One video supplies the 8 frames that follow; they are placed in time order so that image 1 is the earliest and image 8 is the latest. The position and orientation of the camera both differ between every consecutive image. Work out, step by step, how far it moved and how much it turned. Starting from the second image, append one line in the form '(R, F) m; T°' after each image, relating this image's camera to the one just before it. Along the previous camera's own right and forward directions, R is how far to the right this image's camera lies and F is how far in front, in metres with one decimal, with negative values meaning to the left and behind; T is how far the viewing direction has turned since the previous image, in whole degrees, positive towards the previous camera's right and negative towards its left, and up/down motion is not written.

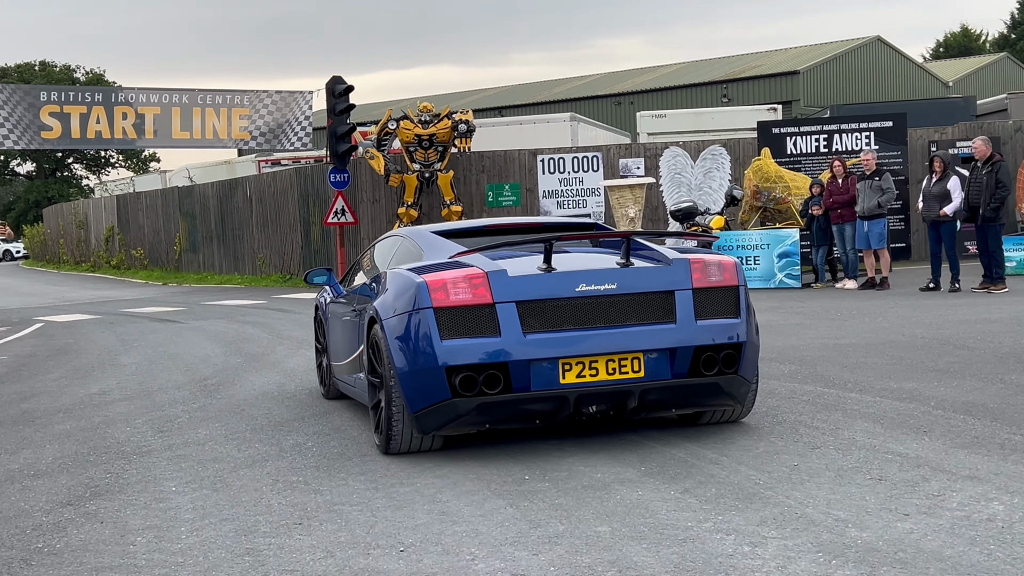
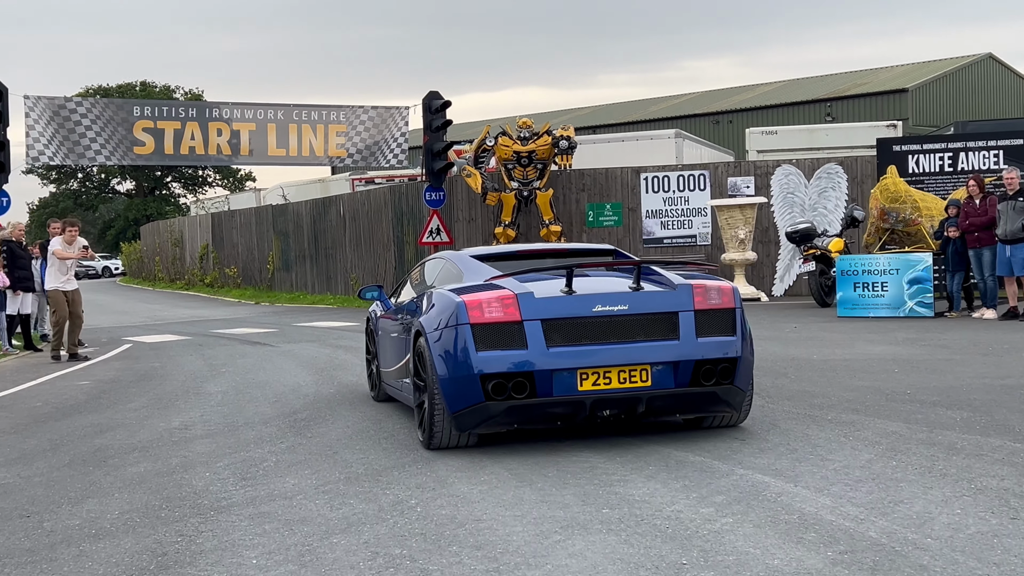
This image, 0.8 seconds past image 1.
(-0.3, +1.1) m; -4°
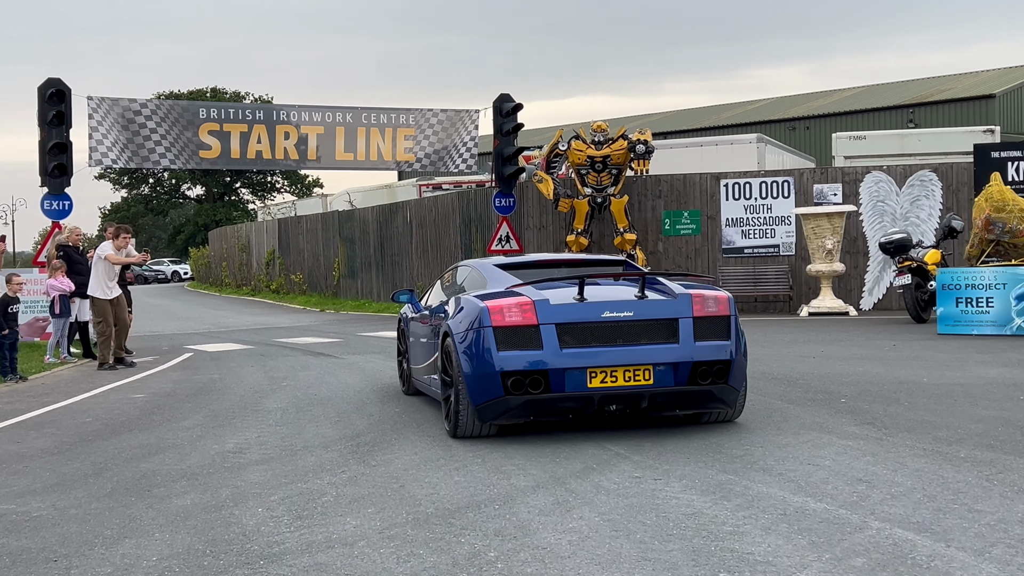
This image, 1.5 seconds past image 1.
(-0.2, +0.9) m; -3°
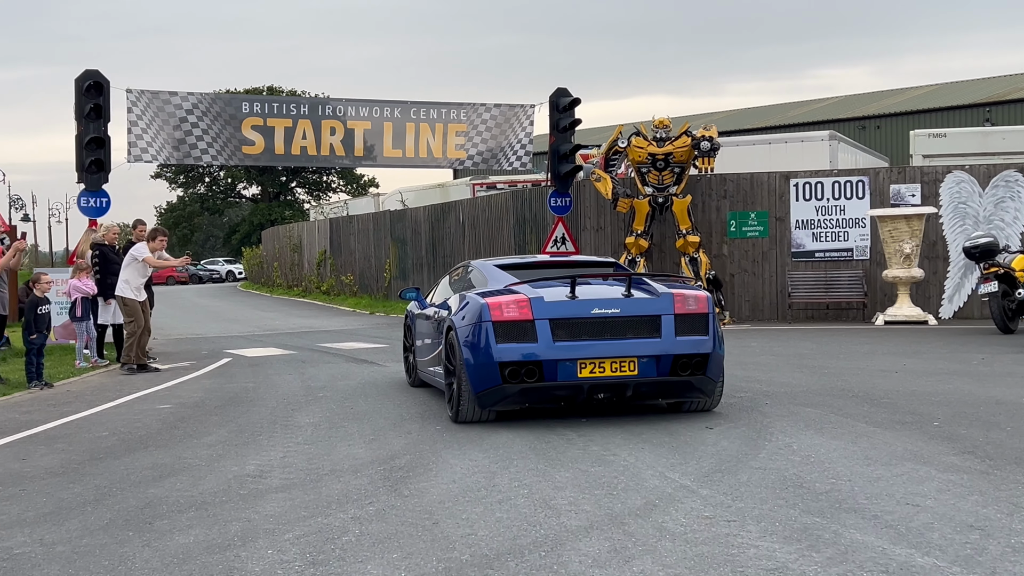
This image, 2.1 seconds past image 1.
(0.0, +1.0) m; -3°
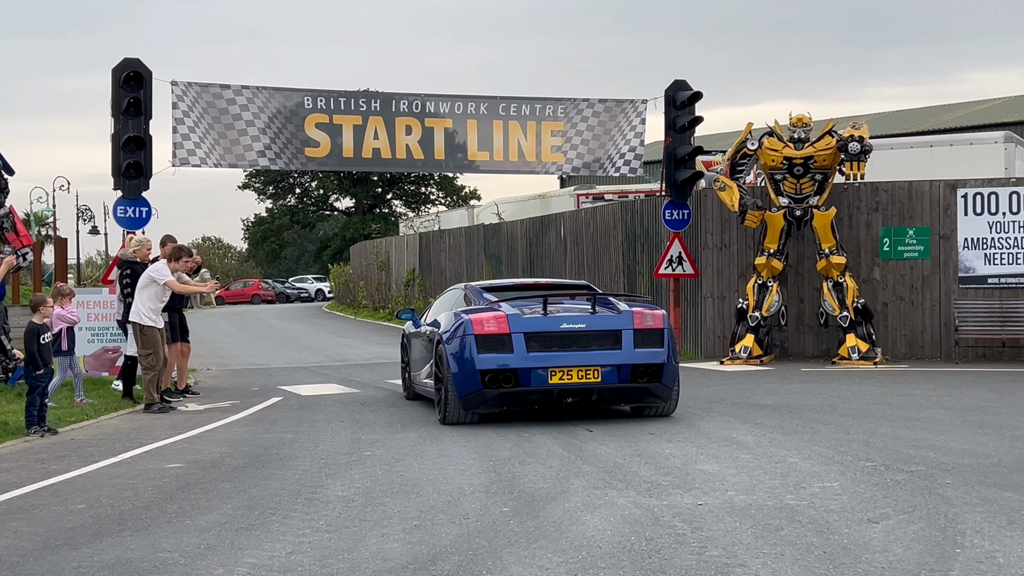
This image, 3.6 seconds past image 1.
(+0.1, +2.3) m; -5°
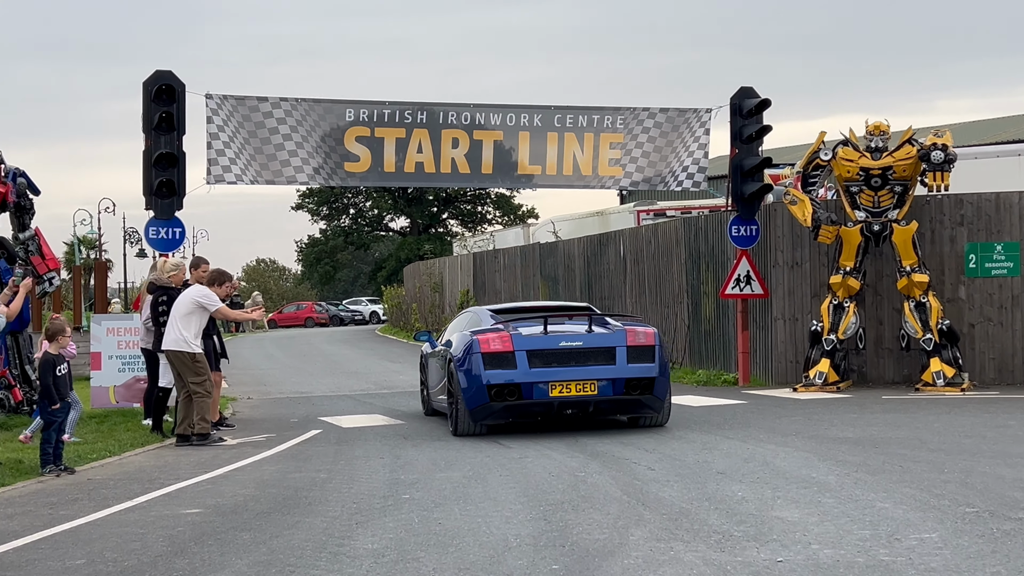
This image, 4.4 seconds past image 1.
(+0.1, +0.9) m; -3°
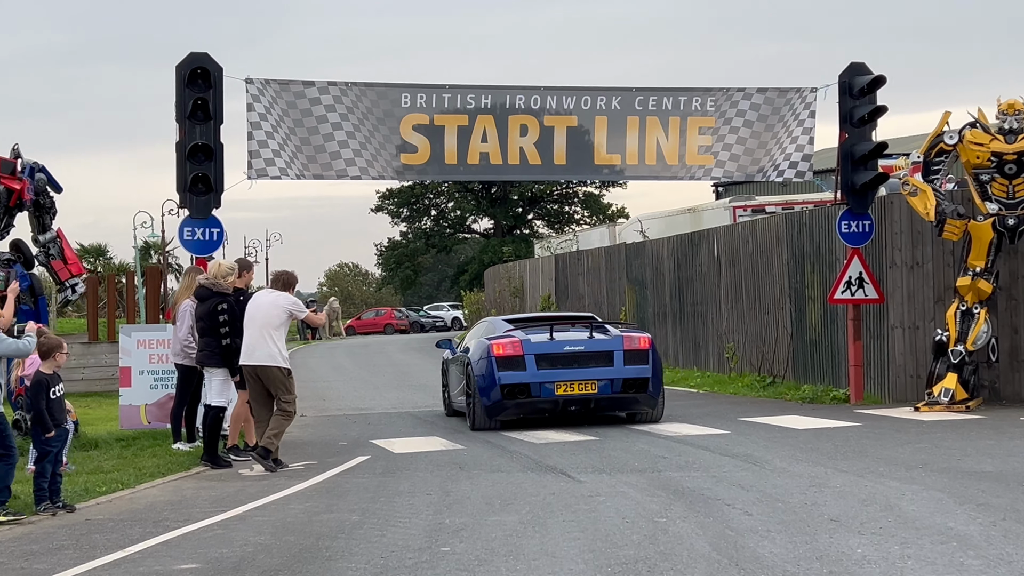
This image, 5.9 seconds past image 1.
(+0.1, +1.5) m; -4°
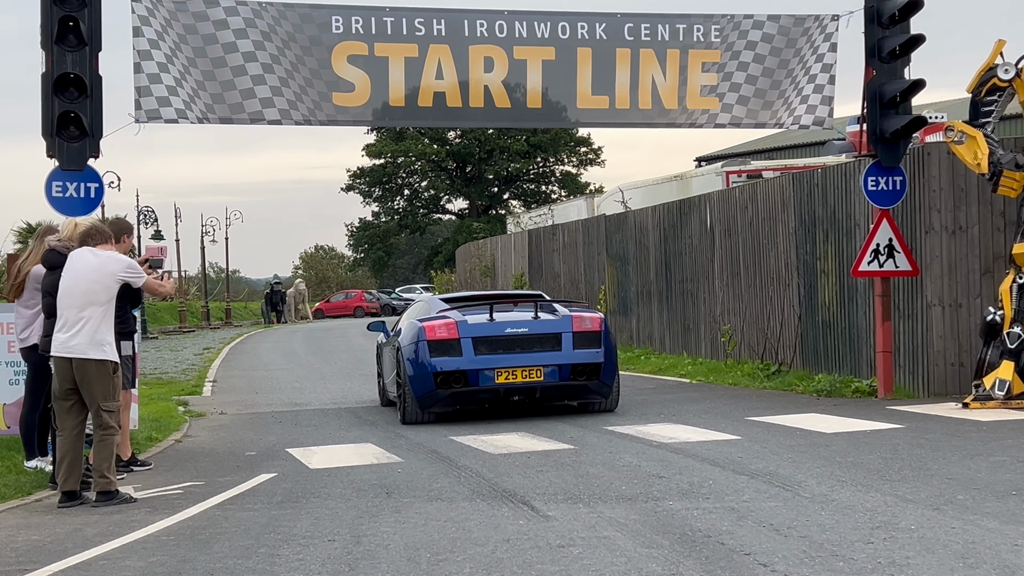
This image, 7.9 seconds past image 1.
(+0.2, +2.3) m; +1°
